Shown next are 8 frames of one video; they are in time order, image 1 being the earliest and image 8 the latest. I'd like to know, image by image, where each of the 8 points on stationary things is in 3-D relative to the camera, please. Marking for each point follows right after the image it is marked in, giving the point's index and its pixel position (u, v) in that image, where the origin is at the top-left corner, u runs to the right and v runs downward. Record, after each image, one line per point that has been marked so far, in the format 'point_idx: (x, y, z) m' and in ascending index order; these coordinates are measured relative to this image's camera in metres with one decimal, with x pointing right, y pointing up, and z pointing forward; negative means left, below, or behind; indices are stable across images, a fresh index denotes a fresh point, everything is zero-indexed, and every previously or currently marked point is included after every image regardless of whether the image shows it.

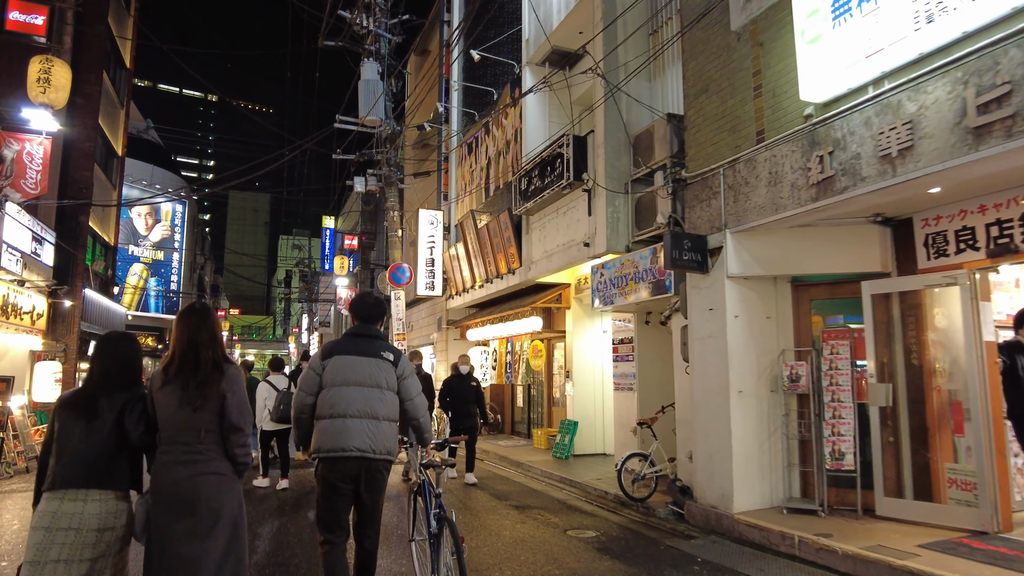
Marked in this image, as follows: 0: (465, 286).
0: (-1.2, 0.0, +16.2) m
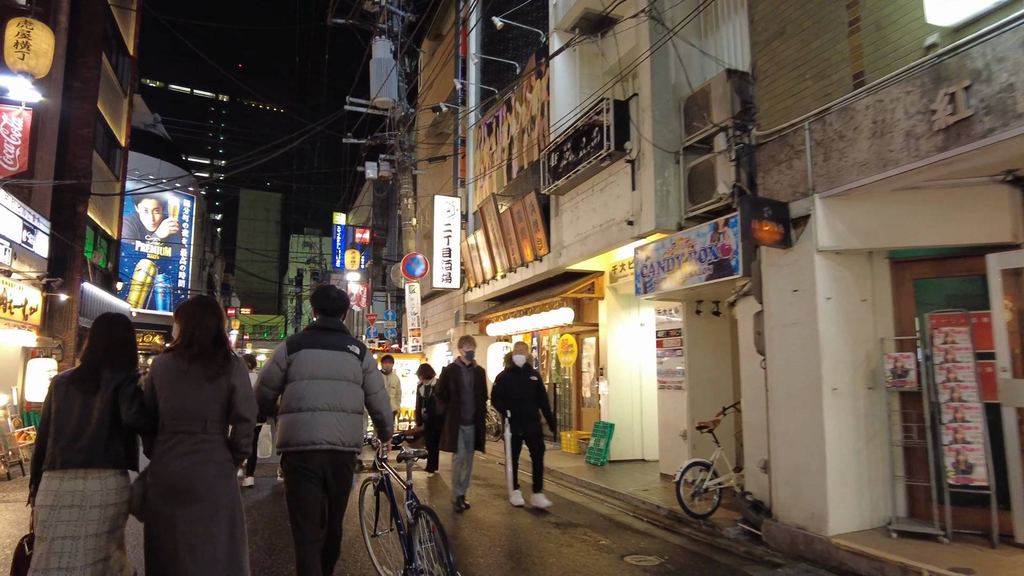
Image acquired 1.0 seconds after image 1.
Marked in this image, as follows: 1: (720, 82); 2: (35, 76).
0: (-0.6, +0.2, +15.1) m
1: (+2.4, +2.4, +7.7) m
2: (-7.5, +3.3, +10.4) m
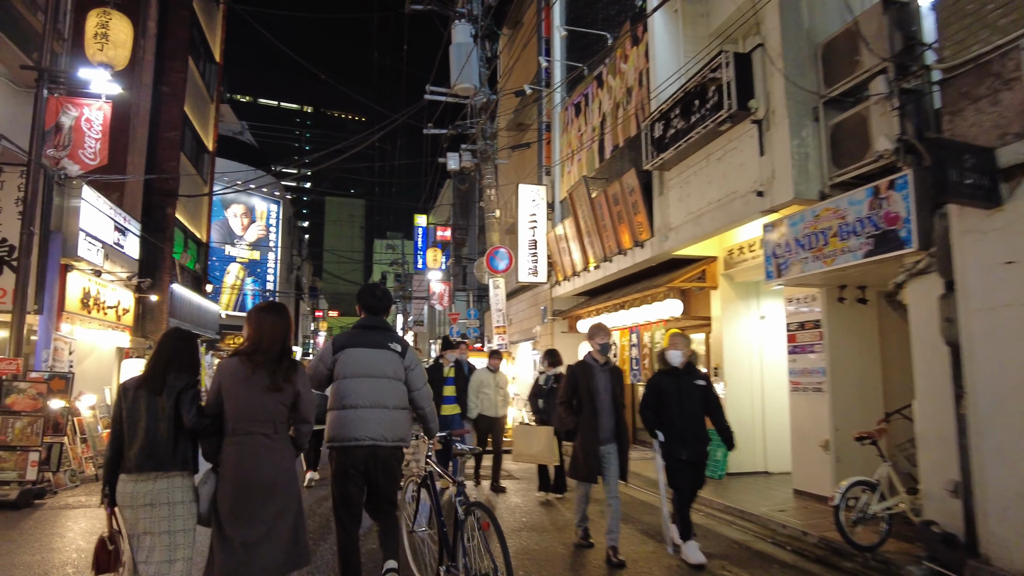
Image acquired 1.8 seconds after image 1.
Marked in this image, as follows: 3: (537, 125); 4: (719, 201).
0: (+1.3, +0.4, +13.9) m
1: (+3.5, +2.6, +6.3) m
2: (-6.1, +3.4, +10.2) m
3: (+0.6, +4.2, +16.7) m
4: (+2.7, +1.1, +8.4) m
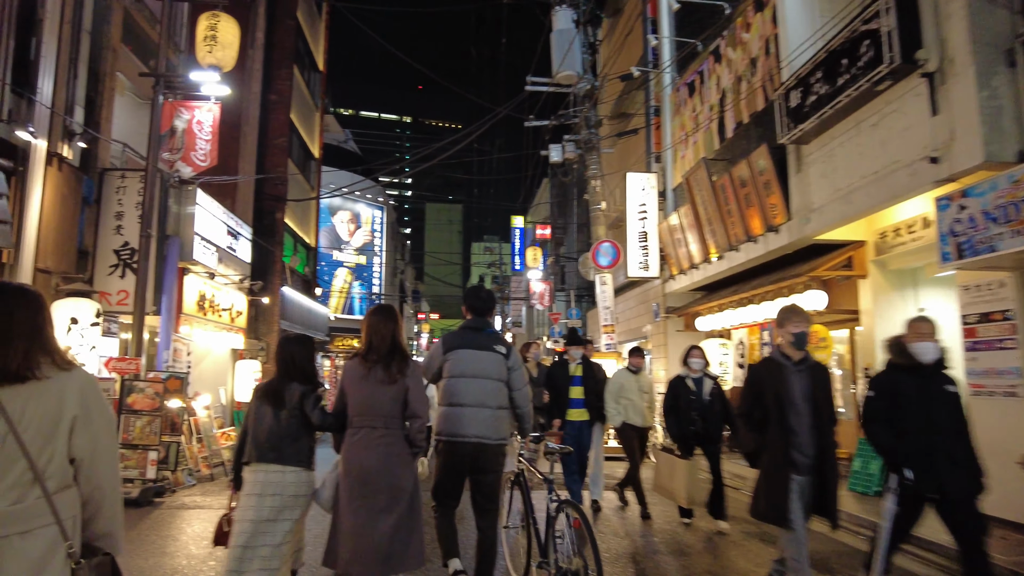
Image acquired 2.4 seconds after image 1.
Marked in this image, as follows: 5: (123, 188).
0: (+3.5, +0.5, +12.9) m
1: (+4.5, +2.8, +5.0) m
2: (-4.5, +3.4, +10.2) m
3: (+3.2, +4.3, +15.8) m
4: (+4.0, +1.3, +7.2) m
5: (-6.1, +1.6, +10.3) m
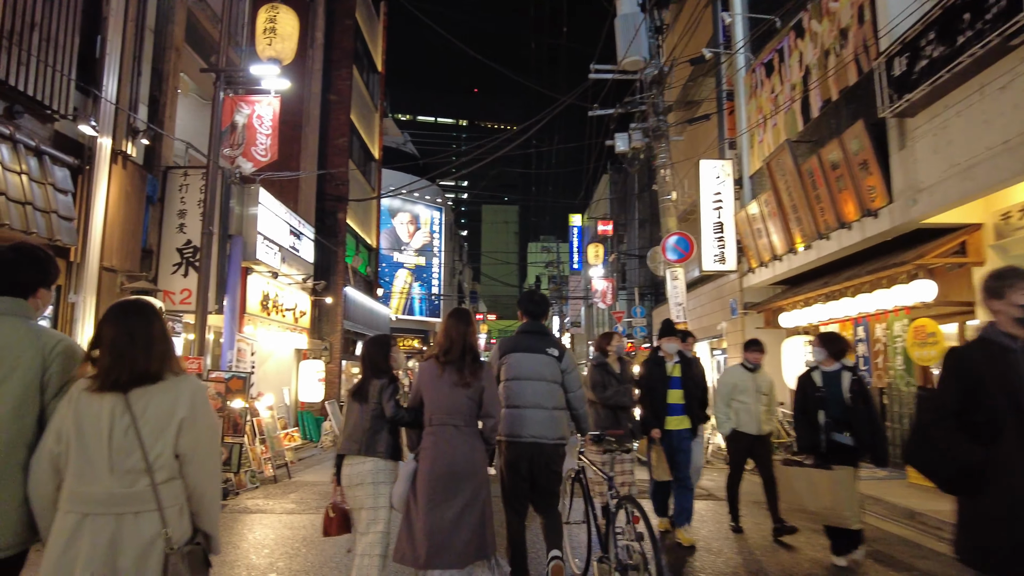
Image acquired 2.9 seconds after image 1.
0: (+4.7, +0.6, +11.9) m
1: (+5.0, +2.9, +4.0) m
2: (-3.5, +3.4, +10.0) m
3: (+4.6, +4.4, +14.9) m
4: (+4.7, +1.4, +6.3) m
5: (-5.0, +1.6, +10.2) m
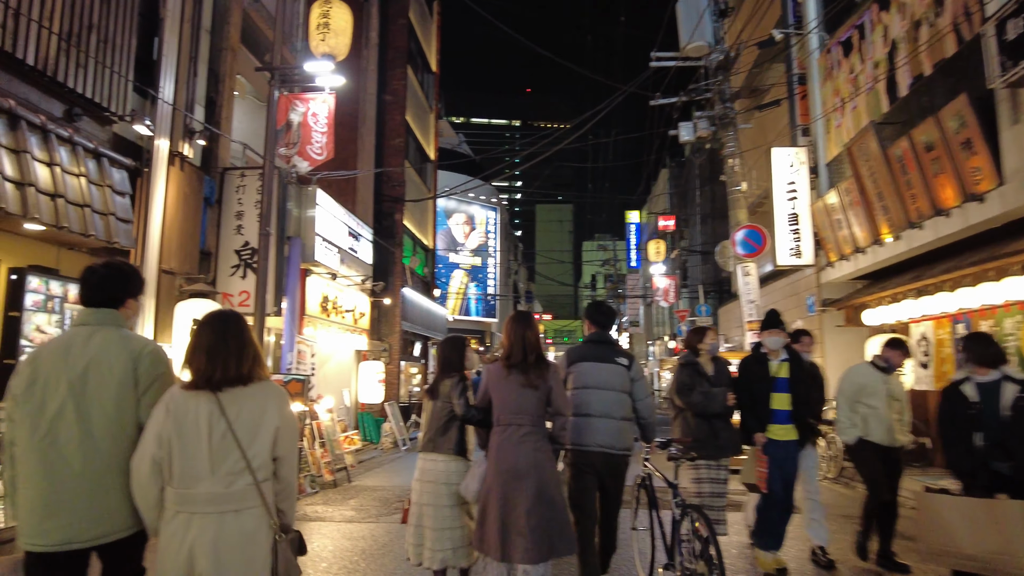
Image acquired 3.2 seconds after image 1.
0: (+5.8, +0.7, +11.0) m
1: (+5.3, +3.0, +3.1) m
2: (-2.6, +3.4, +9.8) m
3: (+5.8, +4.5, +14.0) m
4: (+5.3, +1.5, +5.4) m
5: (-4.1, +1.5, +10.1) m
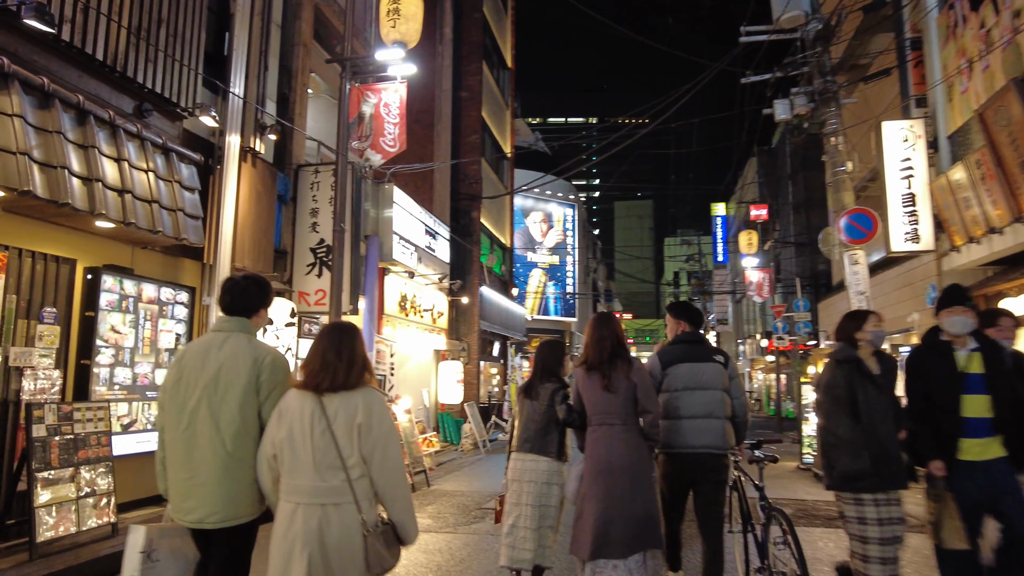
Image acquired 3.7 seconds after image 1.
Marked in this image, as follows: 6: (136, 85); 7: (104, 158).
0: (+7.0, +0.9, +9.7) m
1: (+5.6, +3.2, +1.9) m
2: (-1.5, +3.4, +9.4) m
3: (+7.4, +4.7, +12.6) m
4: (+5.9, +1.7, +4.1) m
5: (-2.9, +1.6, +9.9) m
6: (-3.8, +2.1, +6.6) m
7: (-3.7, +1.2, +5.9) m
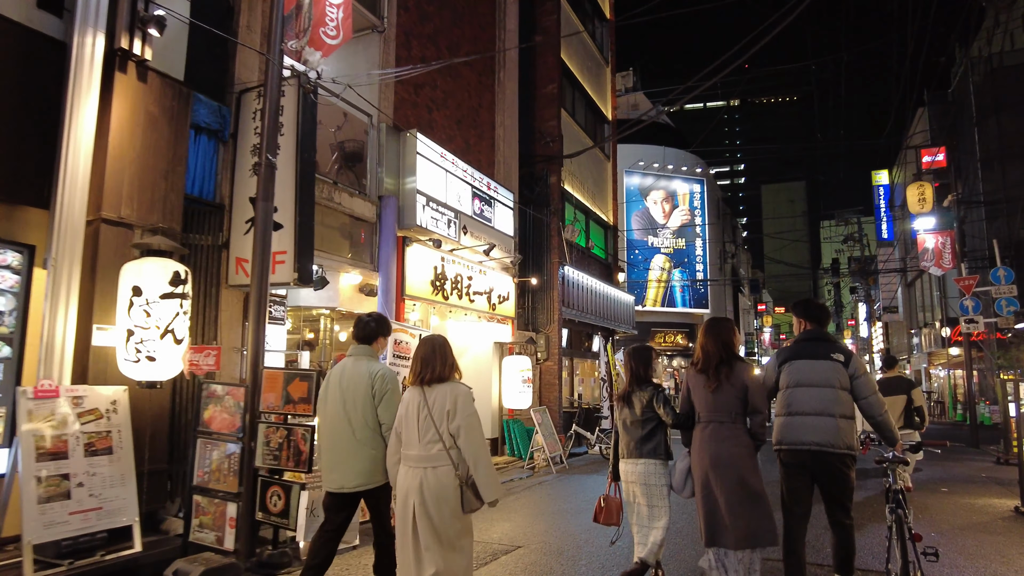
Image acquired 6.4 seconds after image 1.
0: (+6.9, +1.6, +4.9) m
1: (+3.8, +3.8, -2.4) m
2: (-1.5, +3.9, +6.5) m
3: (+7.7, +5.4, +7.7) m
4: (+4.5, +2.3, -0.3) m
5: (-2.8, +2.0, +7.3) m
6: (-4.3, +2.4, +4.3) m
7: (-4.3, +1.5, +3.5) m
